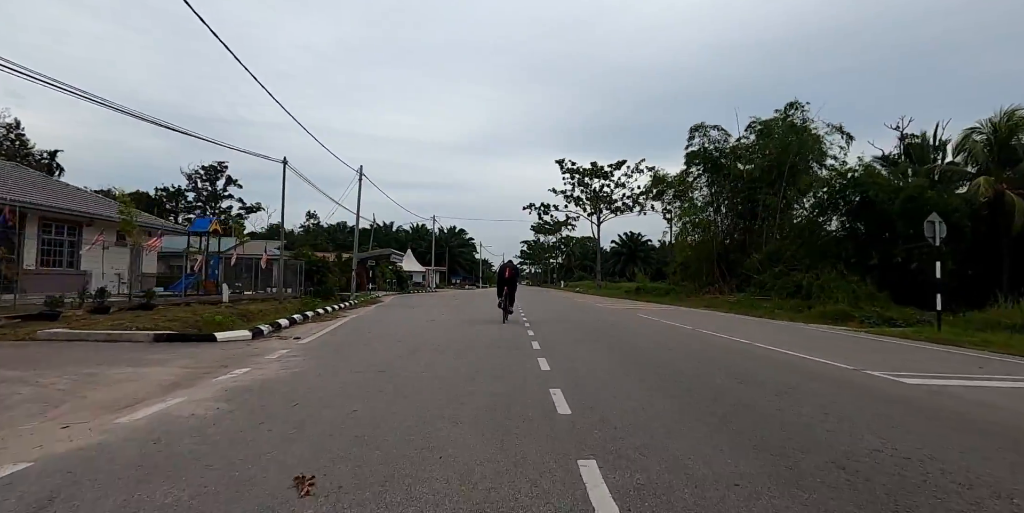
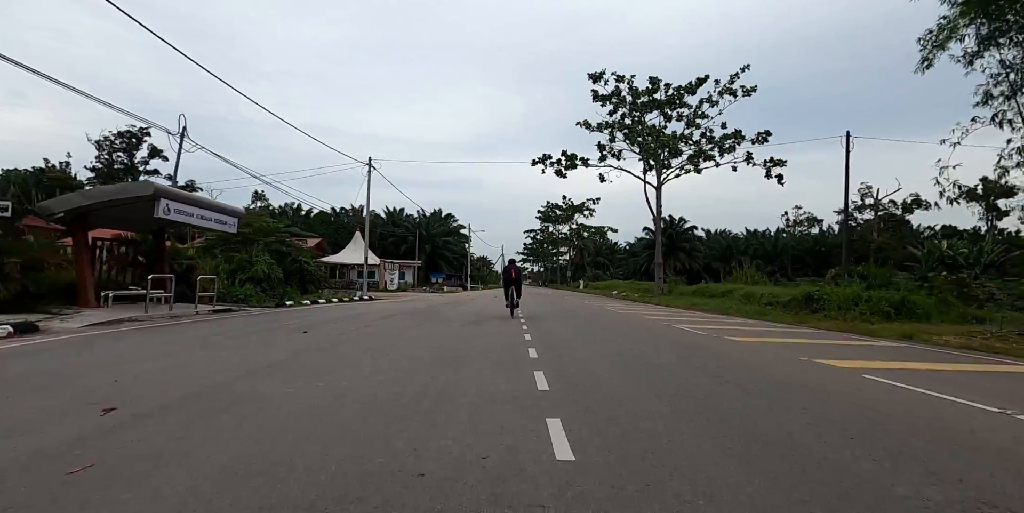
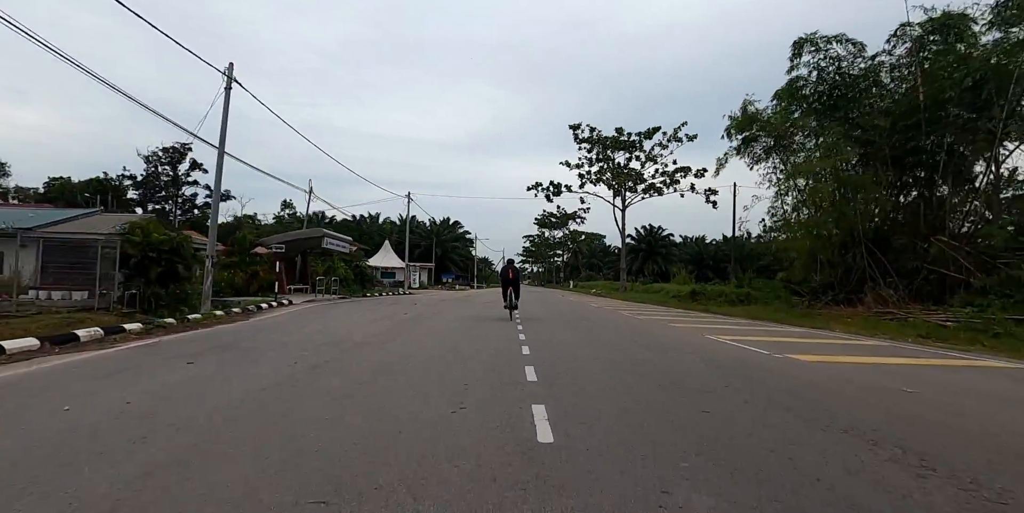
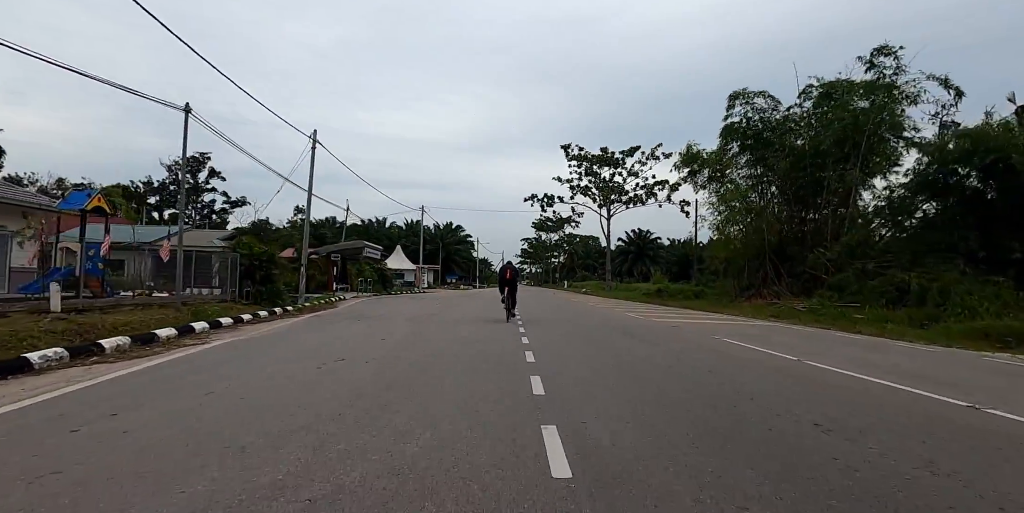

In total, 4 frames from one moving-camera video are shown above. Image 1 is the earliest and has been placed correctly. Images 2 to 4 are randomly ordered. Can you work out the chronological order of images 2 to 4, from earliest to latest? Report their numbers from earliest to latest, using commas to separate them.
4, 3, 2
